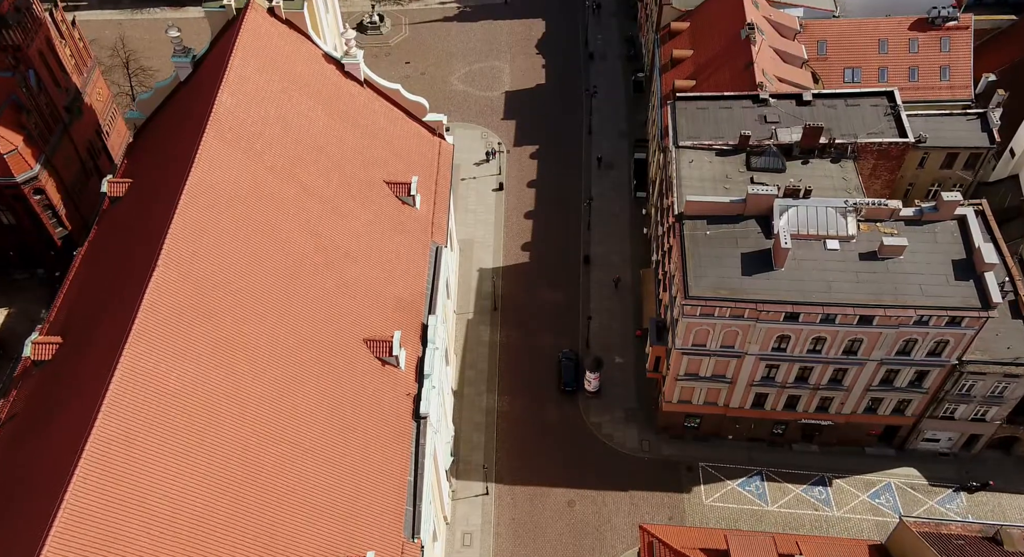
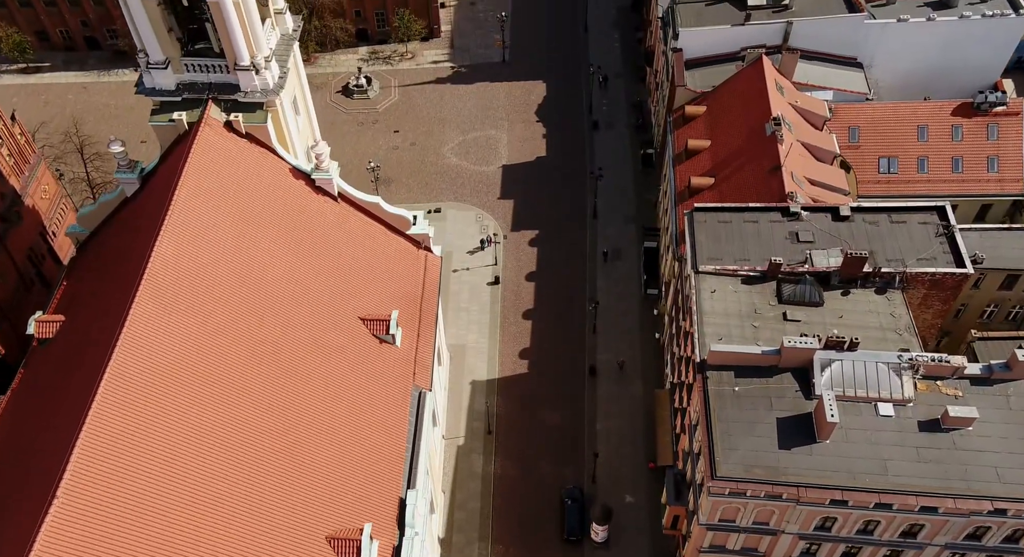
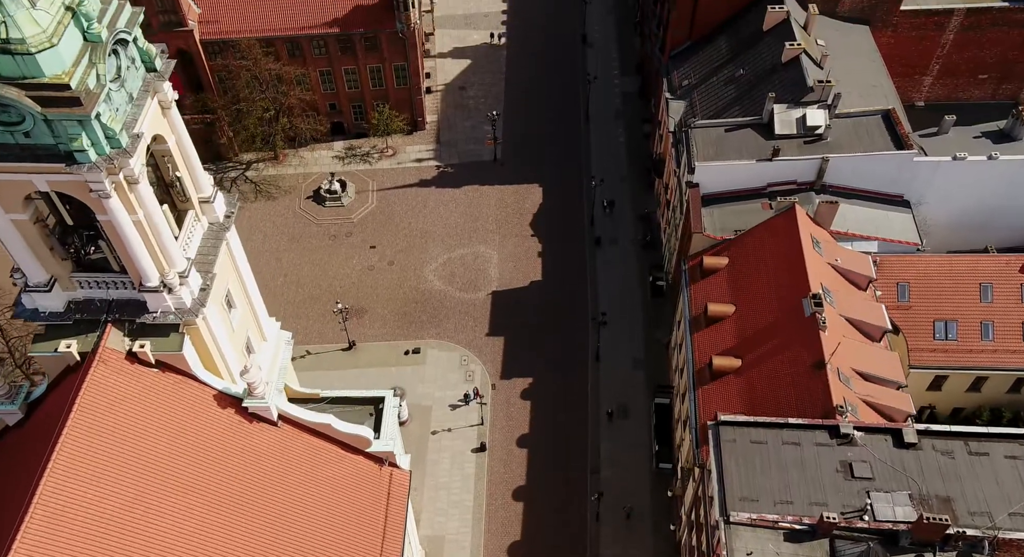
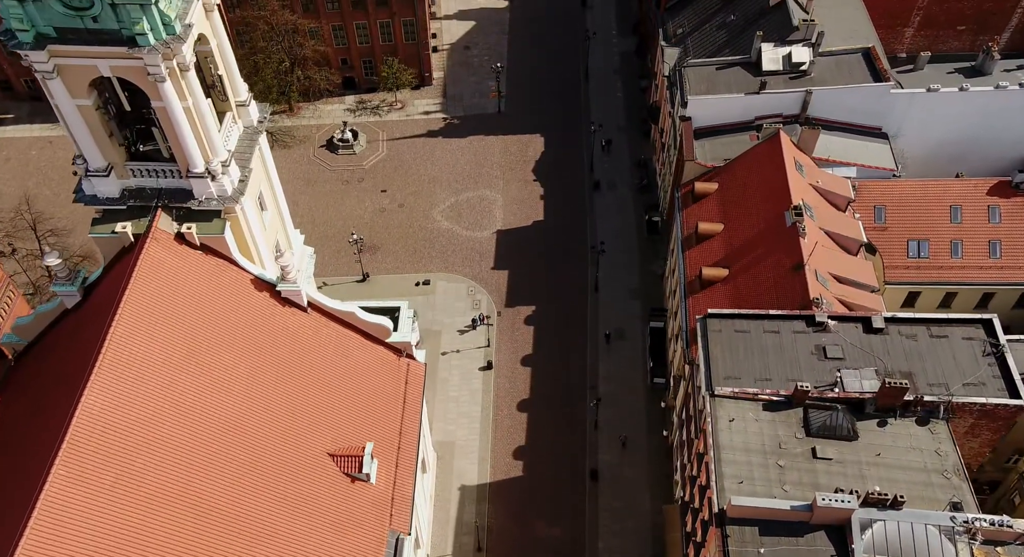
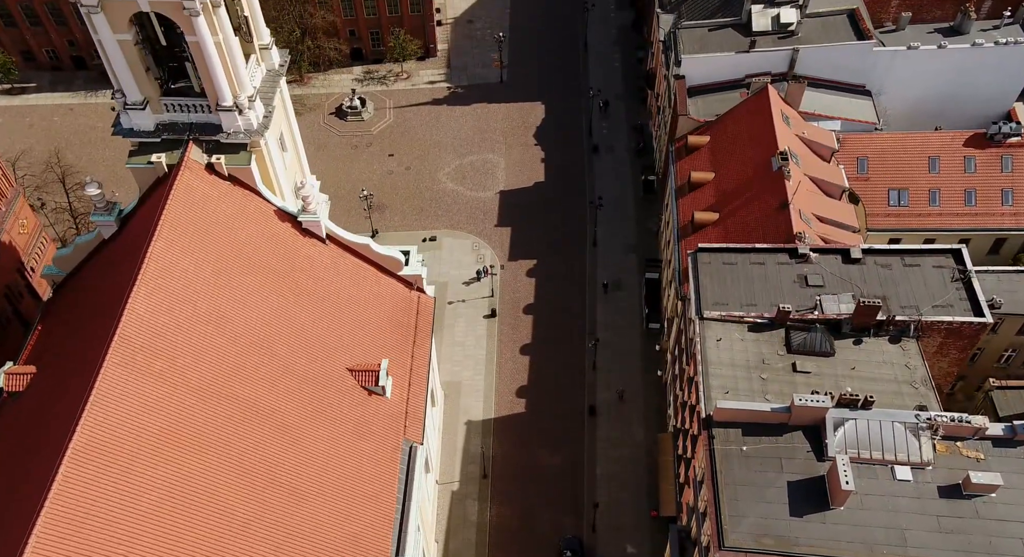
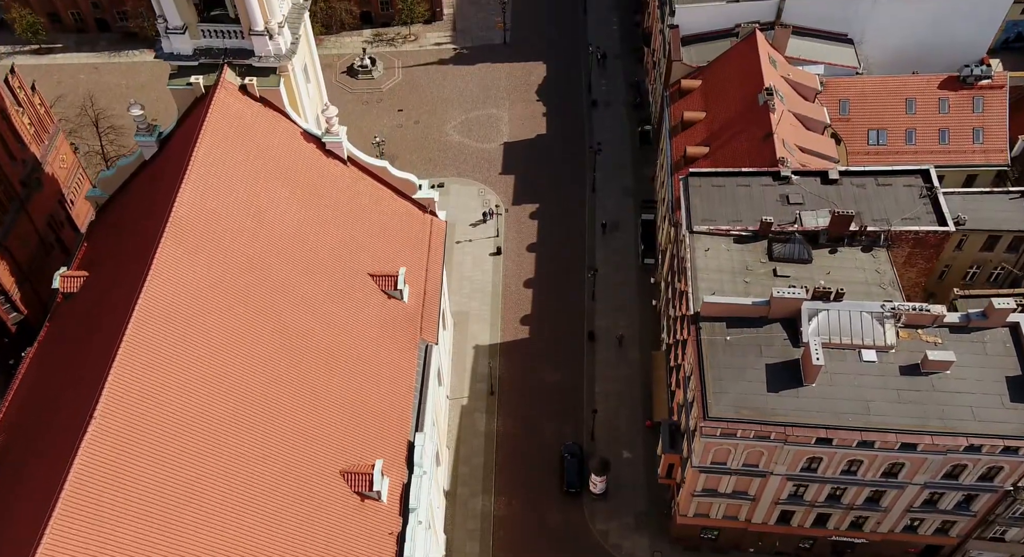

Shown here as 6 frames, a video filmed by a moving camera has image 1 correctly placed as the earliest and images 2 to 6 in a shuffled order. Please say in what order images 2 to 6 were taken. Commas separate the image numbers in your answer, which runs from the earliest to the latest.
6, 2, 5, 4, 3
